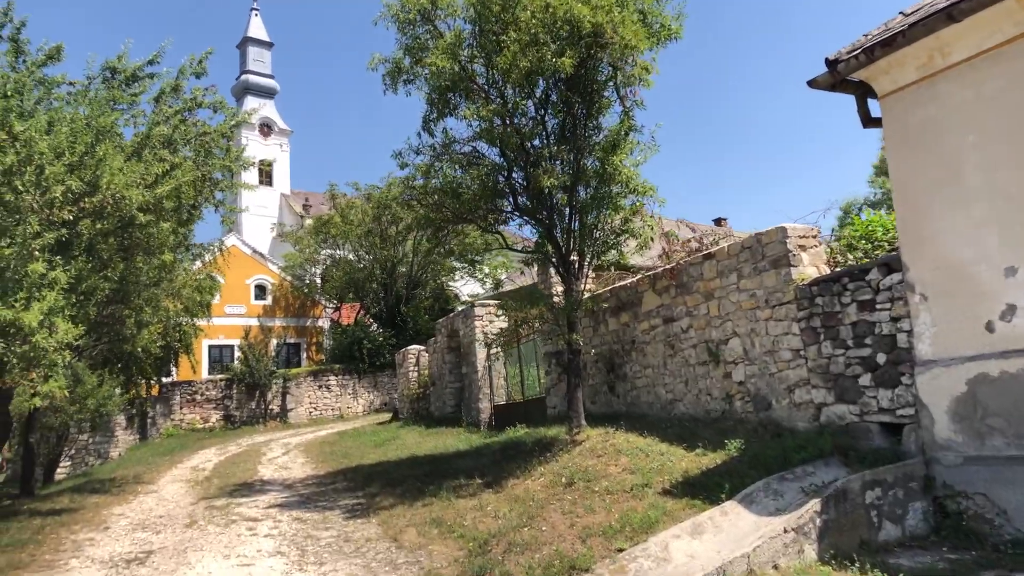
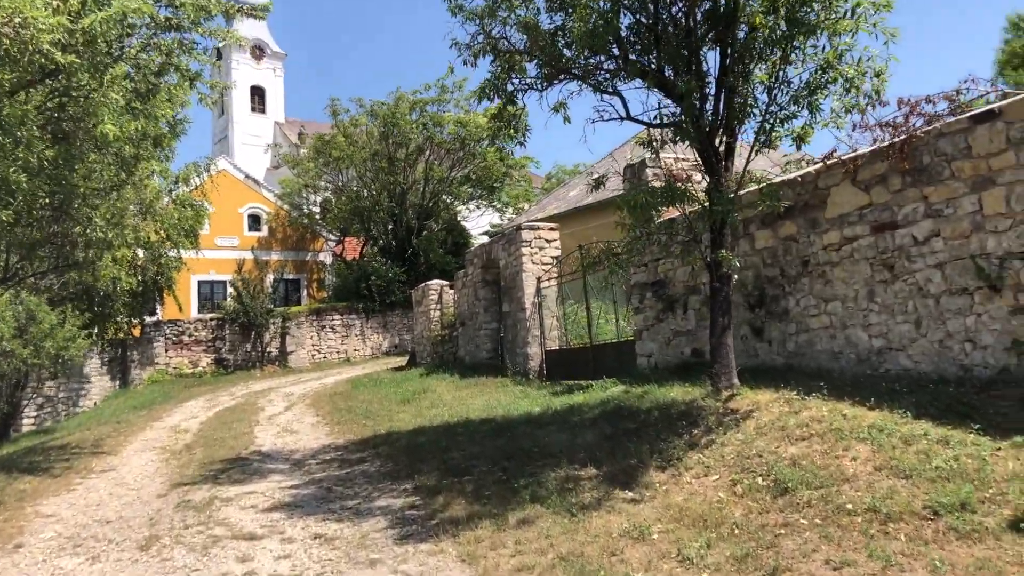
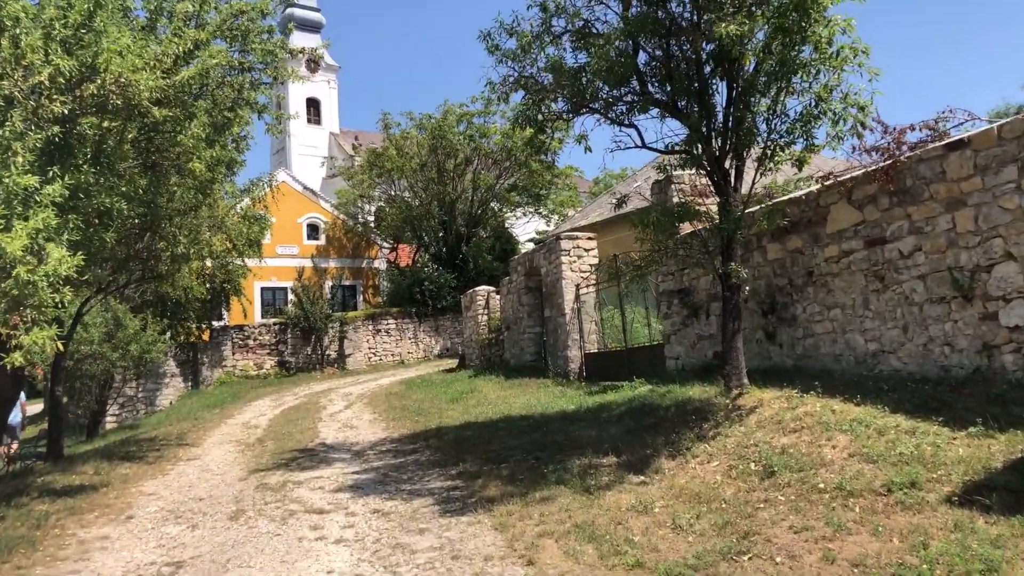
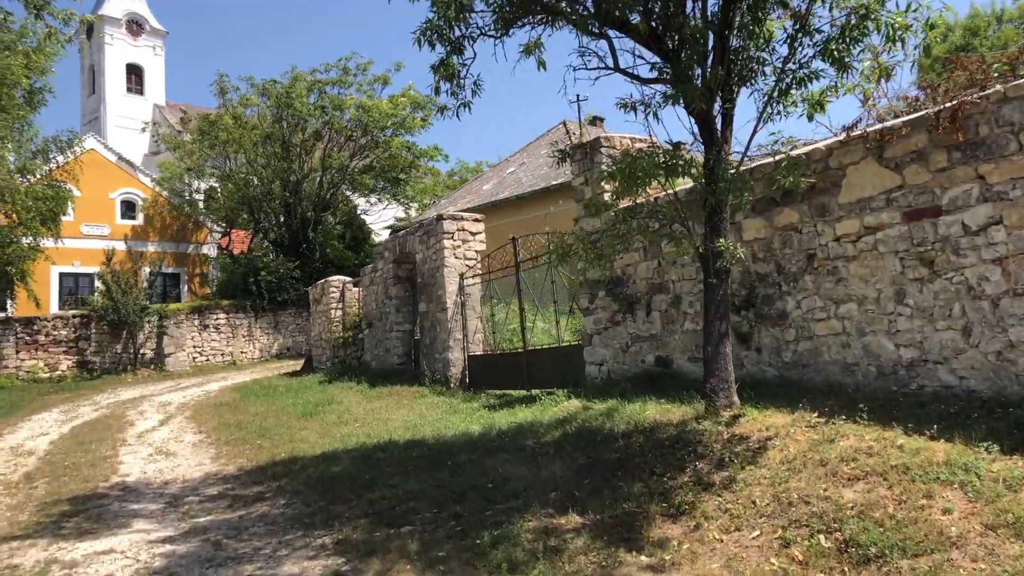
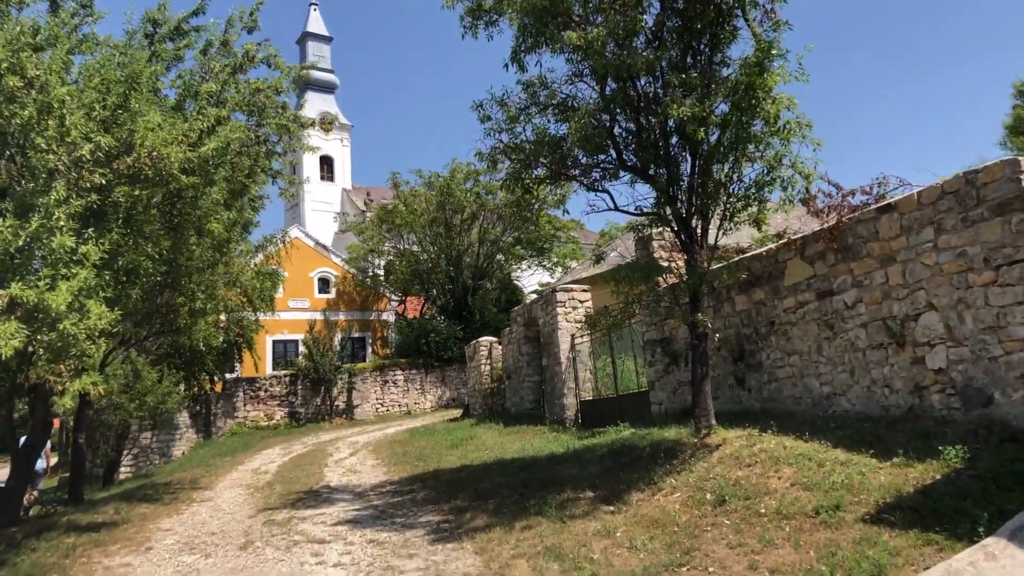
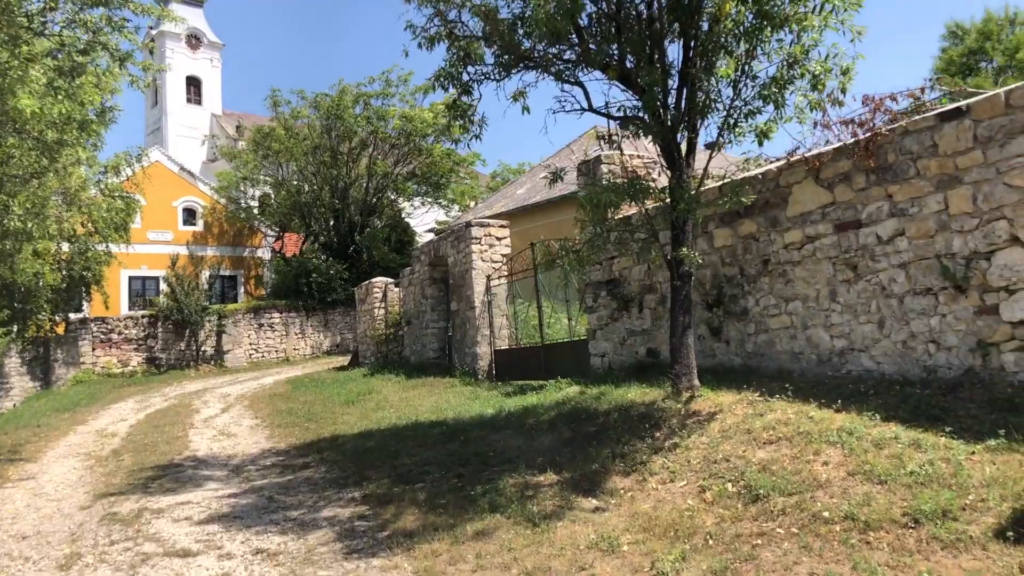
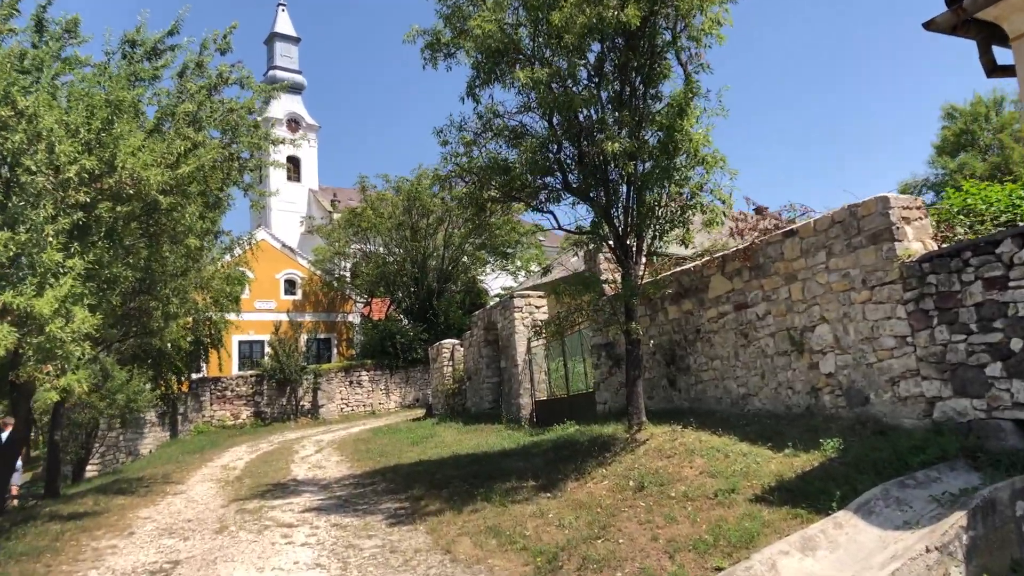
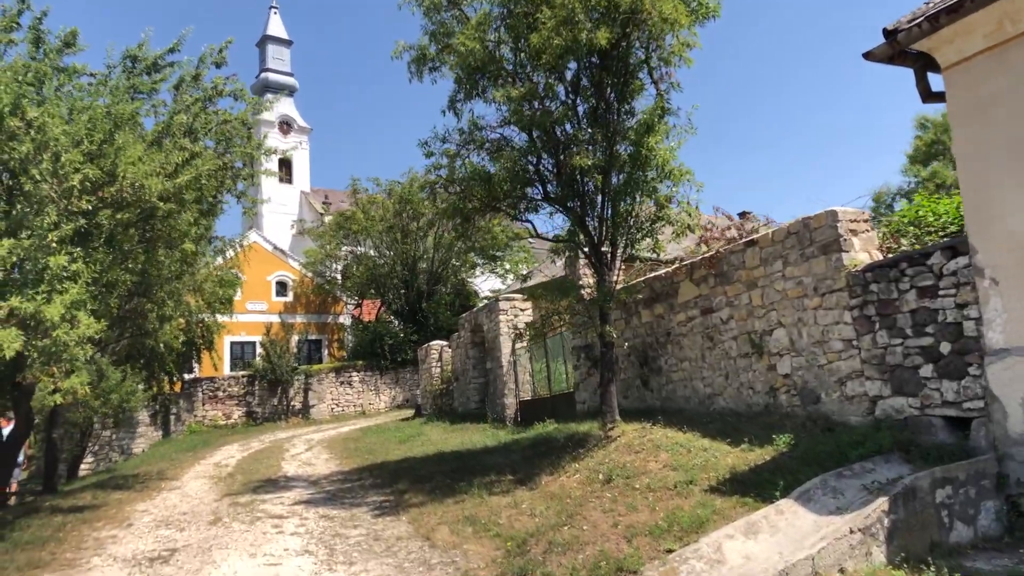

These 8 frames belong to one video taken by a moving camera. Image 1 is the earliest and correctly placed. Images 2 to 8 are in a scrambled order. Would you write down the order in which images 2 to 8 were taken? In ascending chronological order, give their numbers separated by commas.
8, 7, 5, 3, 2, 6, 4
